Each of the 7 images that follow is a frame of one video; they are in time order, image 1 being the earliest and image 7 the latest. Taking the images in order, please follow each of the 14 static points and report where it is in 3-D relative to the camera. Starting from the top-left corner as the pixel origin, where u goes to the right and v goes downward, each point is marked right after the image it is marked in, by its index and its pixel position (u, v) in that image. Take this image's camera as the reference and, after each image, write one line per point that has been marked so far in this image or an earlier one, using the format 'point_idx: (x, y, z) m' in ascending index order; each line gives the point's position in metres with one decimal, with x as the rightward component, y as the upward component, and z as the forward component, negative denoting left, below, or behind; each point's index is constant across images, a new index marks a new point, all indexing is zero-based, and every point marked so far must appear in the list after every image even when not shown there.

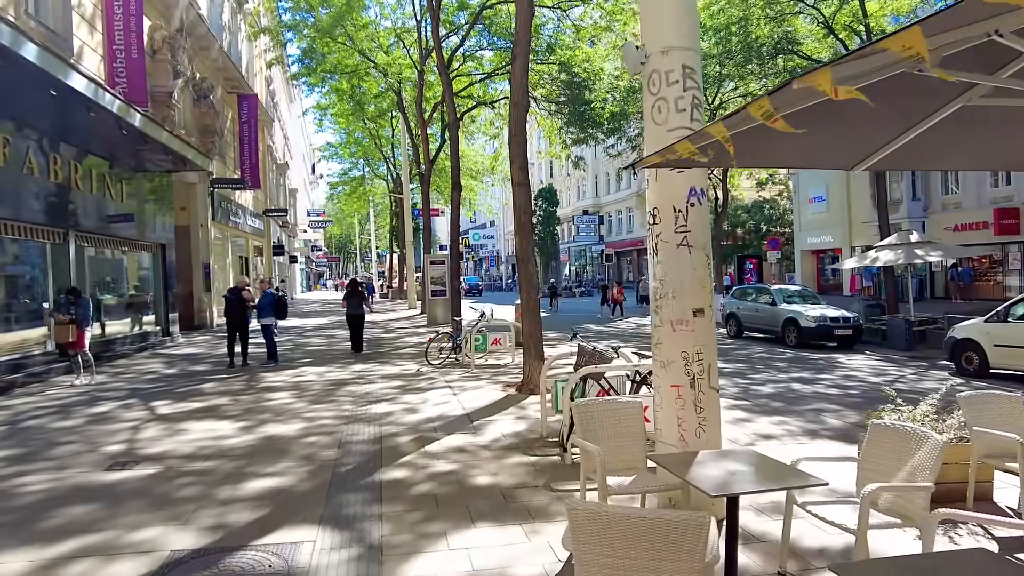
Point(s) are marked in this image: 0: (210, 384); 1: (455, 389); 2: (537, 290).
0: (-4.9, -1.6, +10.5) m
1: (-0.8, -1.5, +9.4) m
2: (+0.3, 0.0, +9.0) m
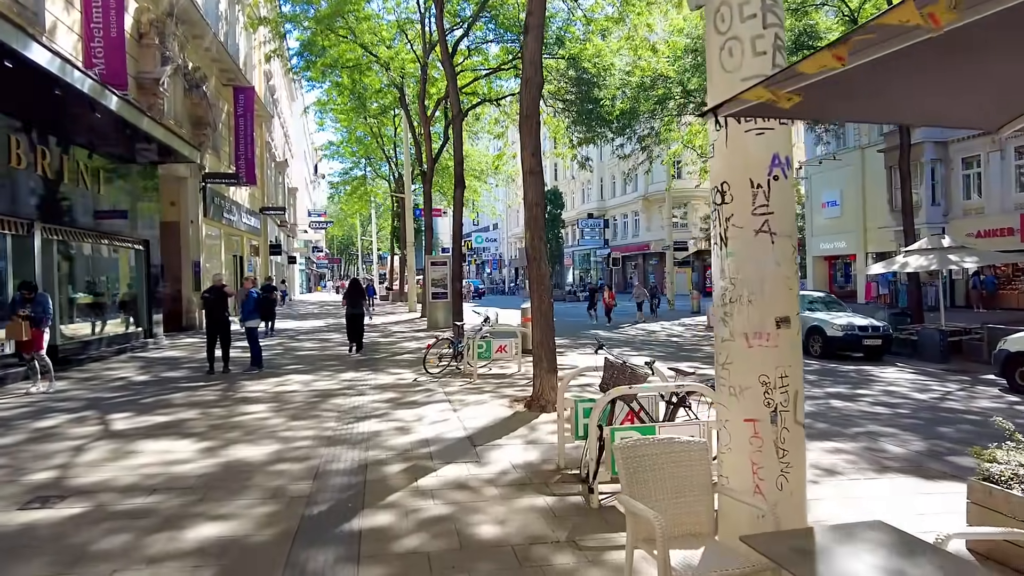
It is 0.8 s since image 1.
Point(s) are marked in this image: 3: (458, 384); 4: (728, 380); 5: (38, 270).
0: (-4.8, -1.5, +9.4) m
1: (-0.7, -1.5, +8.3) m
2: (+0.5, -0.1, +7.9) m
3: (-0.8, -1.5, +10.0) m
4: (+1.1, -0.5, +3.3) m
5: (-8.8, +0.3, +11.9) m
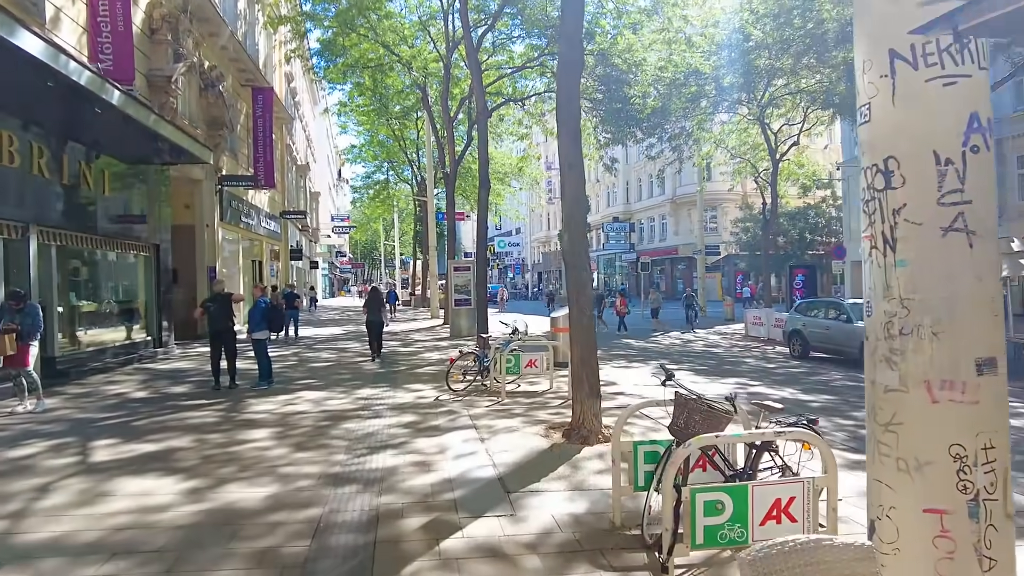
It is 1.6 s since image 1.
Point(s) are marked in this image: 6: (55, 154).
0: (-4.4, -1.6, +8.5) m
1: (-0.3, -1.6, +7.3) m
2: (+0.8, -0.2, +6.9) m
3: (-0.4, -1.6, +9.0) m
4: (+1.3, -0.6, +2.3) m
5: (-8.3, +0.2, +11.2) m
6: (-8.4, +2.4, +12.0) m
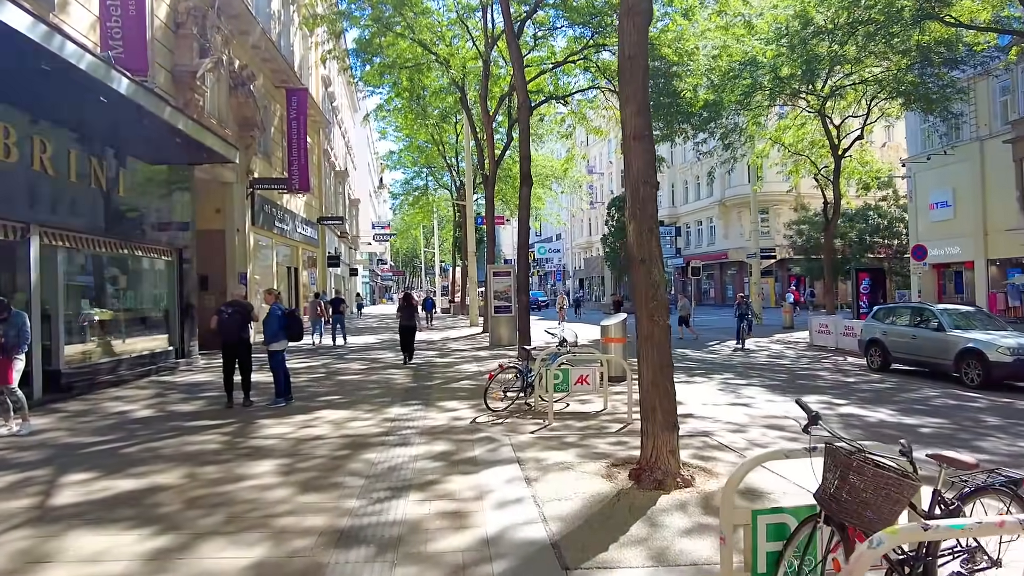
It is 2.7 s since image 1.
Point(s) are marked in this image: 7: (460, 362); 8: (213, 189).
0: (-3.8, -1.7, +7.4) m
1: (+0.2, -1.6, +5.9) m
2: (+1.3, -0.2, +5.5) m
3: (+0.2, -1.7, +7.6) m
4: (+1.5, -0.5, +0.8) m
5: (-7.5, +0.1, +10.3) m
6: (-7.6, +2.3, +11.2) m
7: (-1.2, -1.7, +15.2) m
8: (-8.8, +2.9, +19.0) m
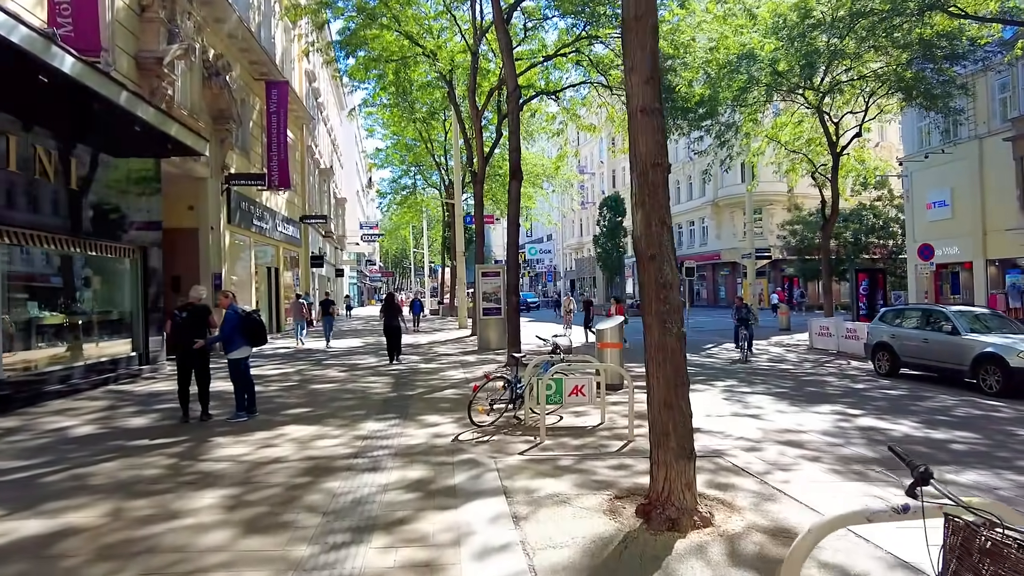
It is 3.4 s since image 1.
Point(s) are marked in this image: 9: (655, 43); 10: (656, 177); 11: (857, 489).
0: (-3.9, -1.7, +6.4) m
1: (0.0, -1.7, +5.0) m
2: (+1.2, -0.2, +4.6) m
3: (+0.1, -1.7, +6.7) m
4: (+1.5, -0.5, 0.0) m
5: (-7.7, +0.1, +9.3) m
6: (-7.8, +2.3, +10.2) m
7: (-1.5, -1.8, +14.3) m
8: (-9.1, +2.9, +18.0) m
9: (+1.1, +1.9, +4.9) m
10: (+1.0, +0.8, +4.7) m
11: (+3.0, -1.8, +5.7) m
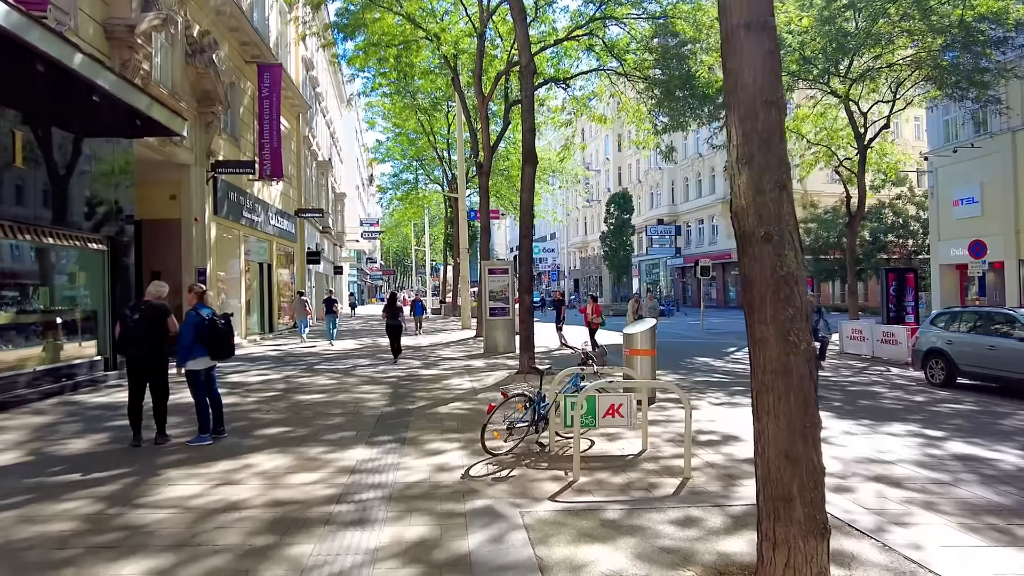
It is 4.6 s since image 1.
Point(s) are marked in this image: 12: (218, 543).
0: (-3.7, -1.7, +4.9) m
1: (+0.3, -1.6, +3.5) m
2: (+1.4, -0.2, +3.1) m
3: (+0.3, -1.7, +5.2) m
4: (+1.7, -0.5, -1.5) m
5: (-7.4, +0.2, +7.8) m
6: (-7.6, +2.4, +8.7) m
7: (-1.2, -1.7, +12.8) m
8: (-8.8, +2.9, +16.5) m
9: (+1.3, +1.9, +3.4) m
10: (+1.3, +0.8, +3.2) m
11: (+3.2, -1.7, +4.2) m
12: (-1.9, -1.7, +4.3) m
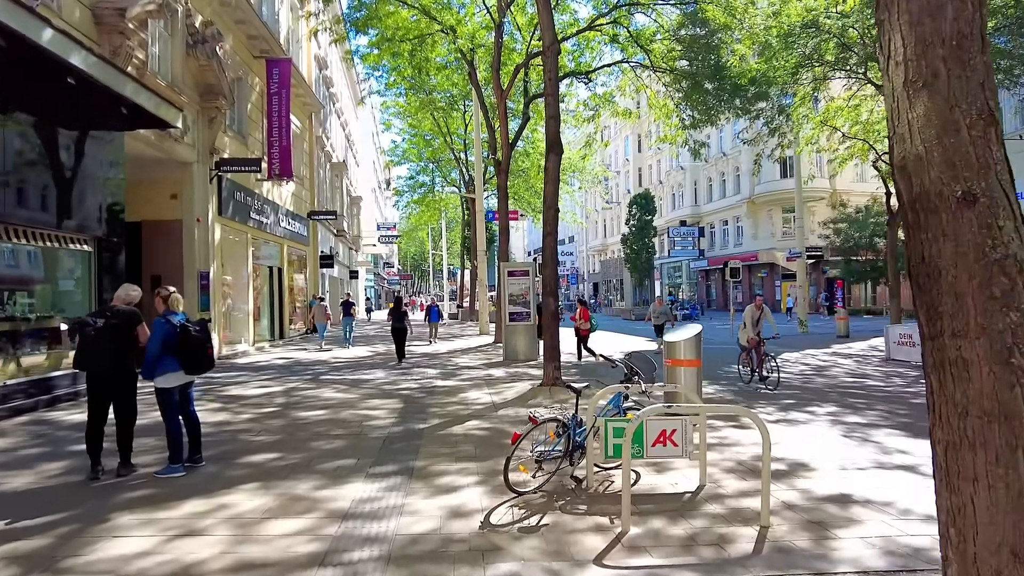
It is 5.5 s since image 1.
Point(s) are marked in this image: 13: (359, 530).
0: (-3.5, -1.7, +3.9) m
1: (+0.4, -1.6, +2.3) m
2: (+1.6, -0.2, +1.9) m
3: (+0.5, -1.7, +4.0) m
4: (+1.7, -0.5, -2.7) m
5: (-7.2, +0.1, +6.9) m
6: (-7.3, +2.3, +7.7) m
7: (-0.8, -1.8, +11.6) m
8: (-8.3, +2.8, +15.6) m
9: (+1.5, +1.9, +2.2) m
10: (+1.4, +0.9, +2.0) m
11: (+3.4, -1.7, +2.9) m
12: (-1.7, -1.7, +3.2) m
13: (-1.1, -1.7, +4.6) m
